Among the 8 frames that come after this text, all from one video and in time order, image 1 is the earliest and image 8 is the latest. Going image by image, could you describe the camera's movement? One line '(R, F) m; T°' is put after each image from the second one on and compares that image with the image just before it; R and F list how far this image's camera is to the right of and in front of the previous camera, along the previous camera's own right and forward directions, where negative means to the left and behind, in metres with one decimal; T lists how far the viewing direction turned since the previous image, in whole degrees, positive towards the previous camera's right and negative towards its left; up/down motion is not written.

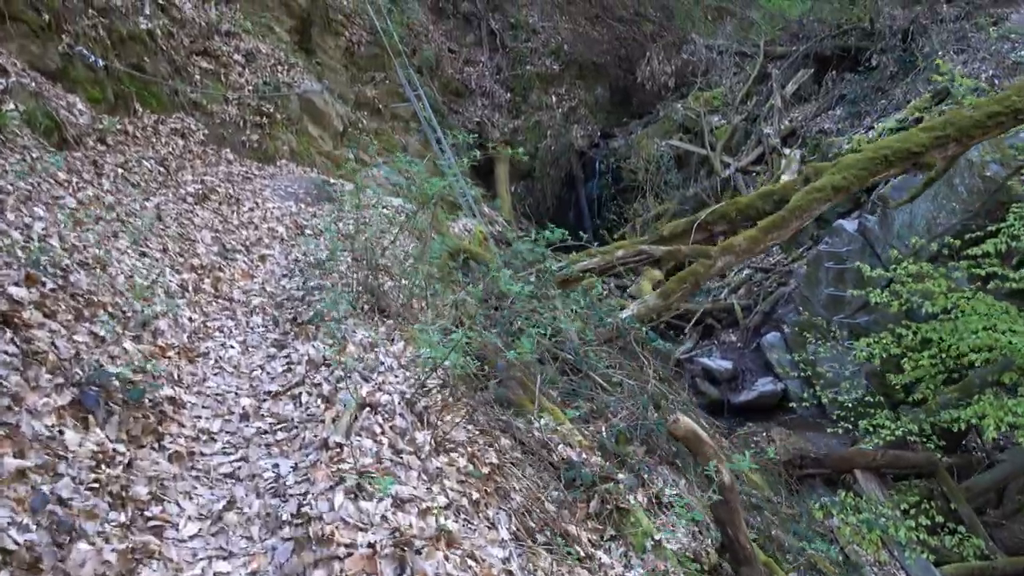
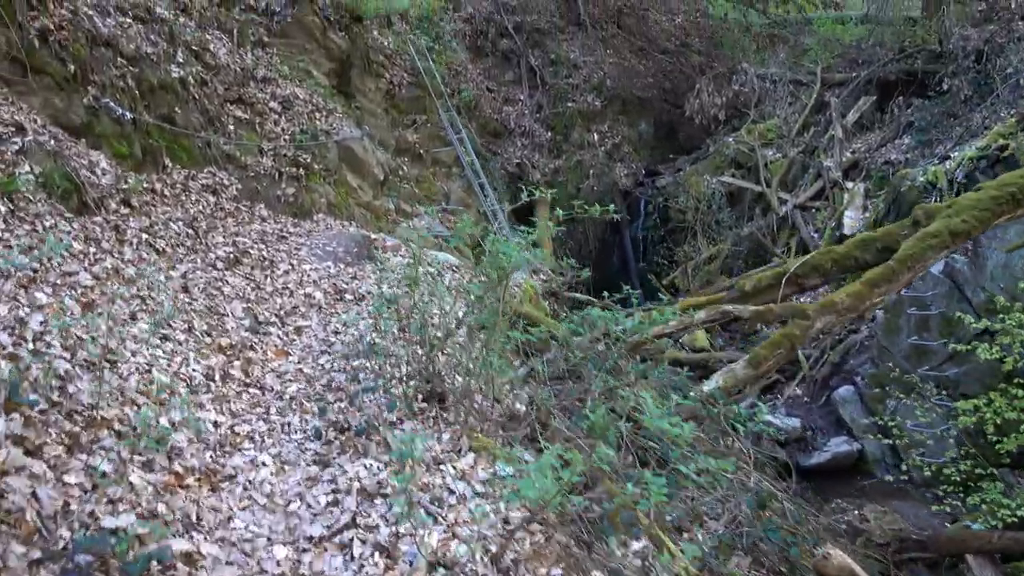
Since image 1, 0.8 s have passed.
(-0.2, +0.8) m; -2°
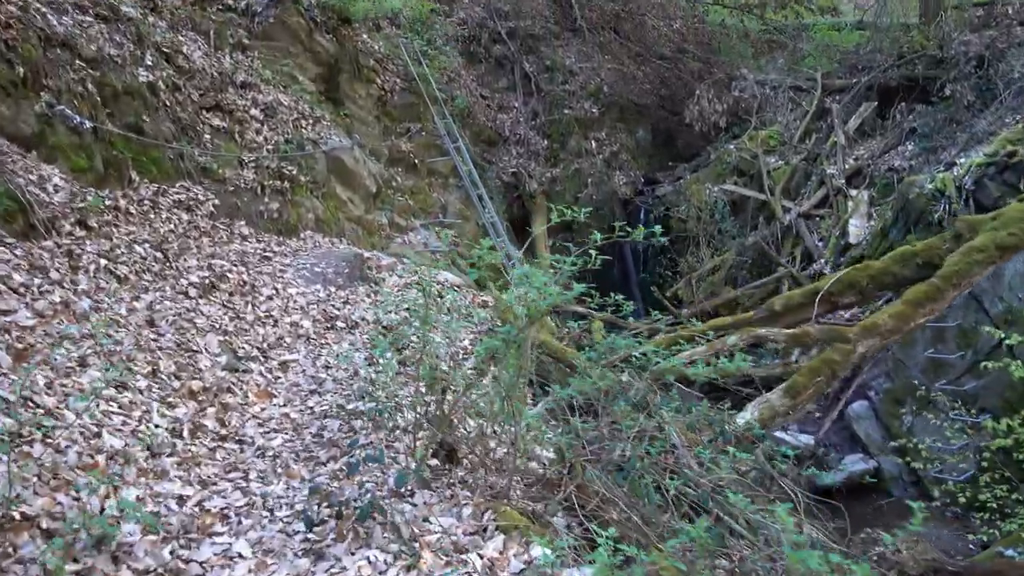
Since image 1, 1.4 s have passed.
(-0.1, +0.7) m; +1°
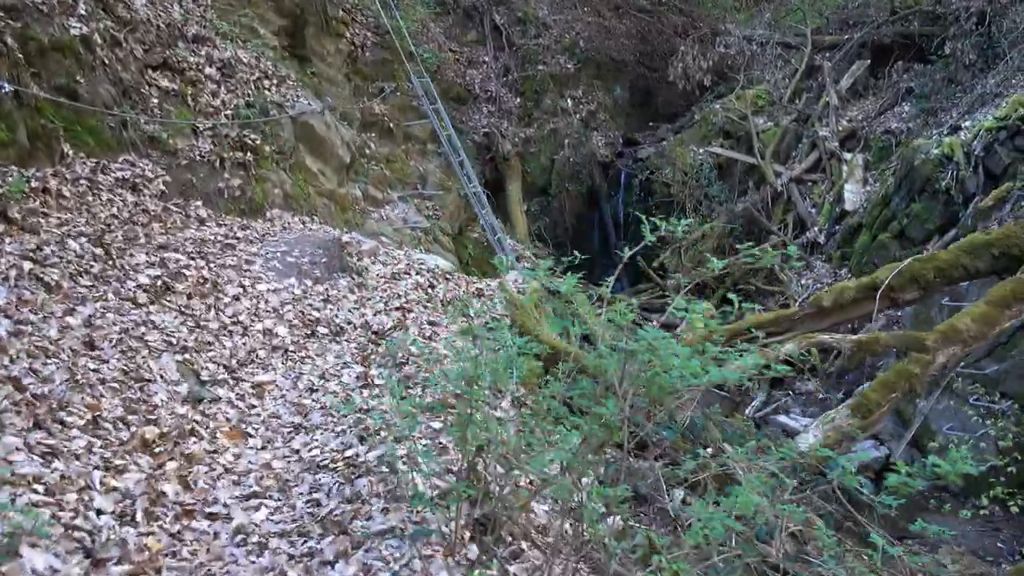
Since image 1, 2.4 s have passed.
(-0.3, +1.0) m; +3°
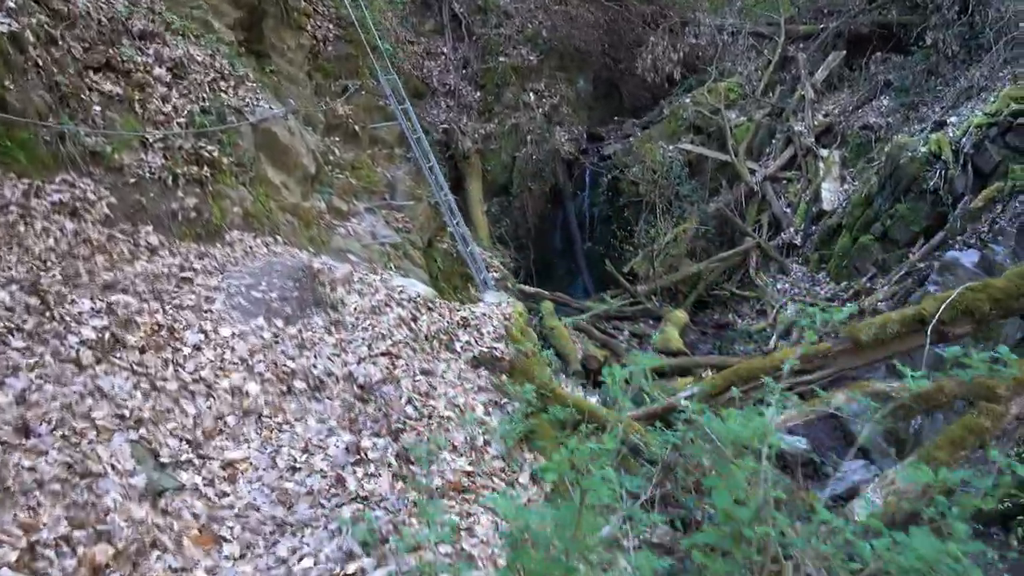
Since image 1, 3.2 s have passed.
(-0.3, +0.7) m; +4°
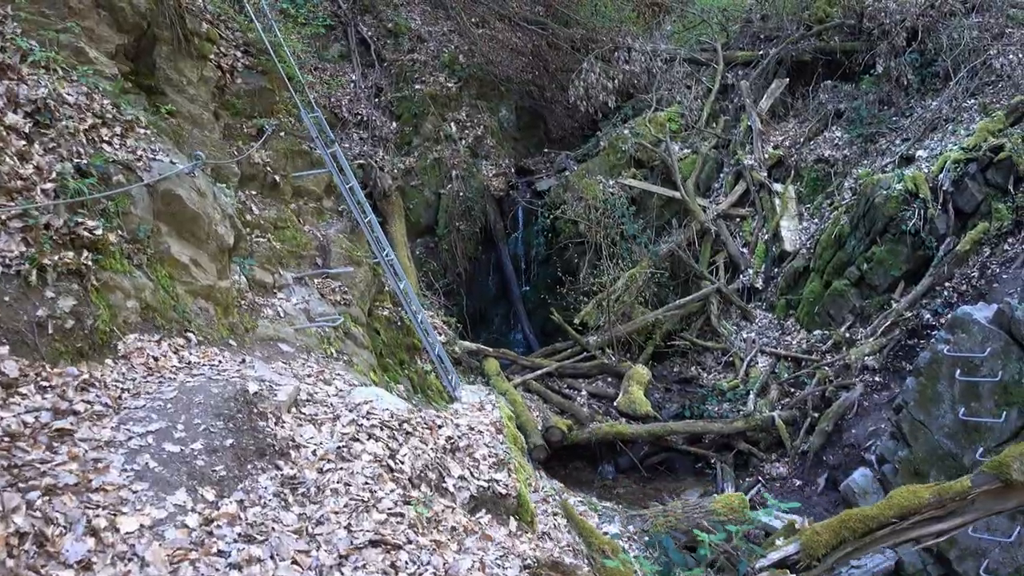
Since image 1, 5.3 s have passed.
(-0.5, +1.5) m; +7°
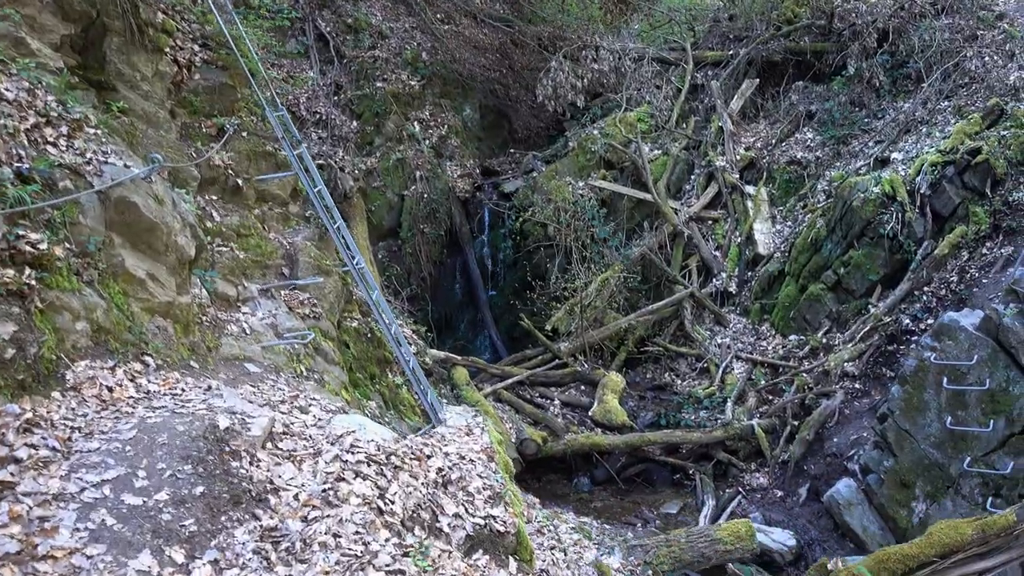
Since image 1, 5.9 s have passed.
(-0.2, +0.4) m; +3°
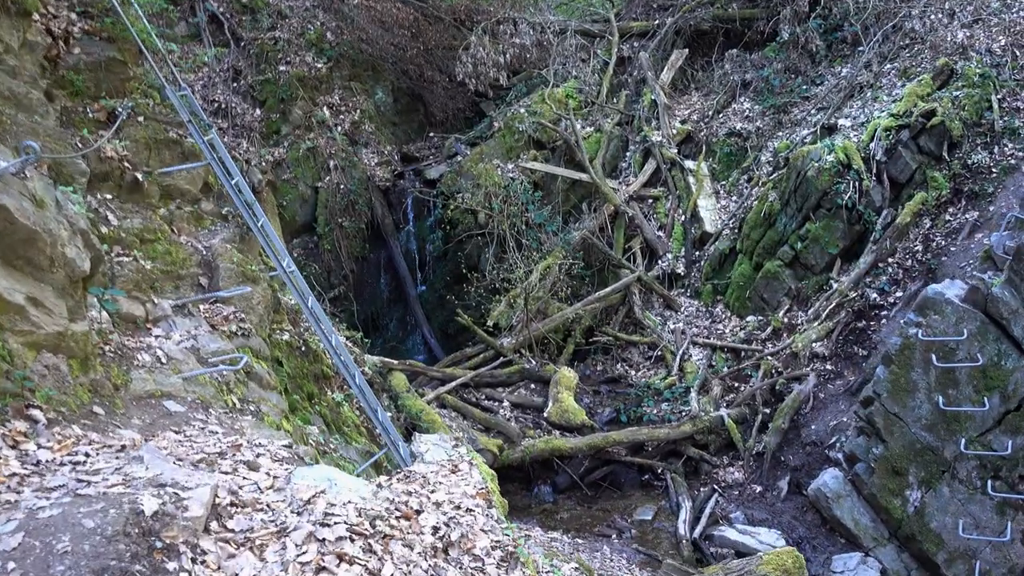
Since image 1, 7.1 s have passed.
(-0.4, +1.0) m; +6°
